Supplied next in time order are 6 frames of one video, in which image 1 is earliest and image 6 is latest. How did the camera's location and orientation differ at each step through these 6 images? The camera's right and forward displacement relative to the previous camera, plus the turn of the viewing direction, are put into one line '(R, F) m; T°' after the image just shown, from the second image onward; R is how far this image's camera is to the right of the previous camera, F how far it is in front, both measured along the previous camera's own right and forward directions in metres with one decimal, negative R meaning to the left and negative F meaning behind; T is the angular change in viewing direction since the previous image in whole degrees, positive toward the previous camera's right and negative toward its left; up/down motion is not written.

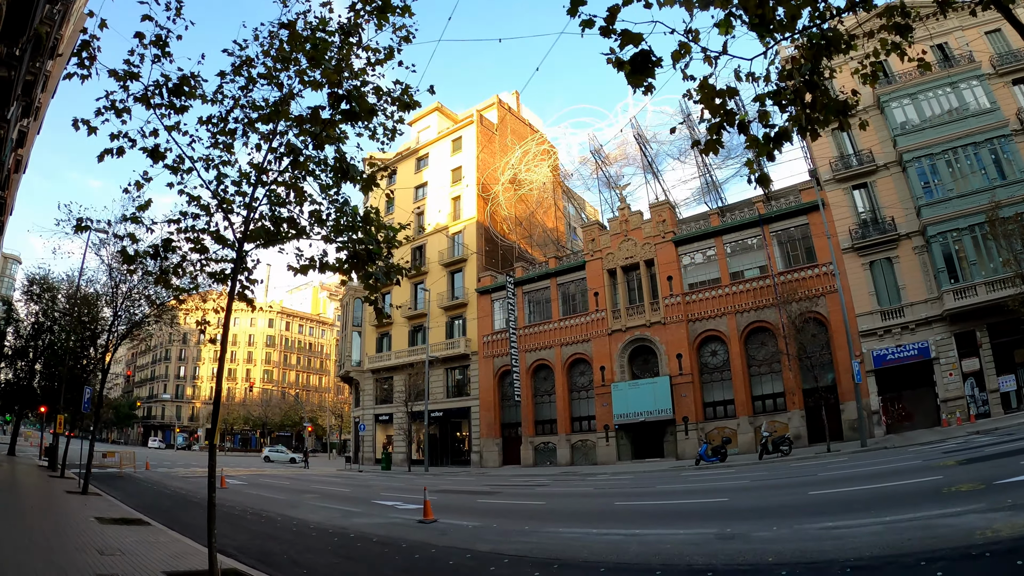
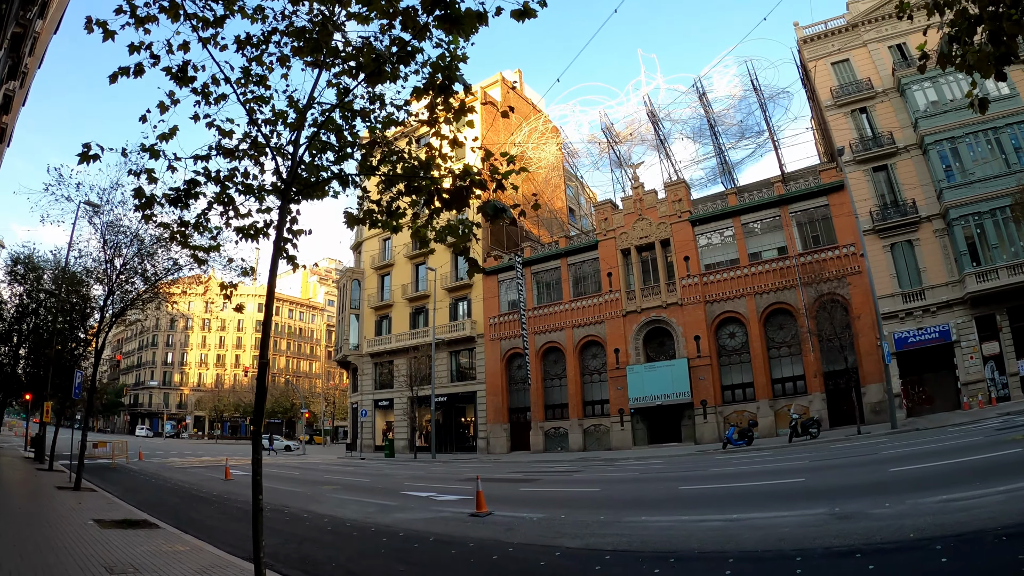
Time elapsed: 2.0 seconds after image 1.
(-1.3, +1.3) m; +1°
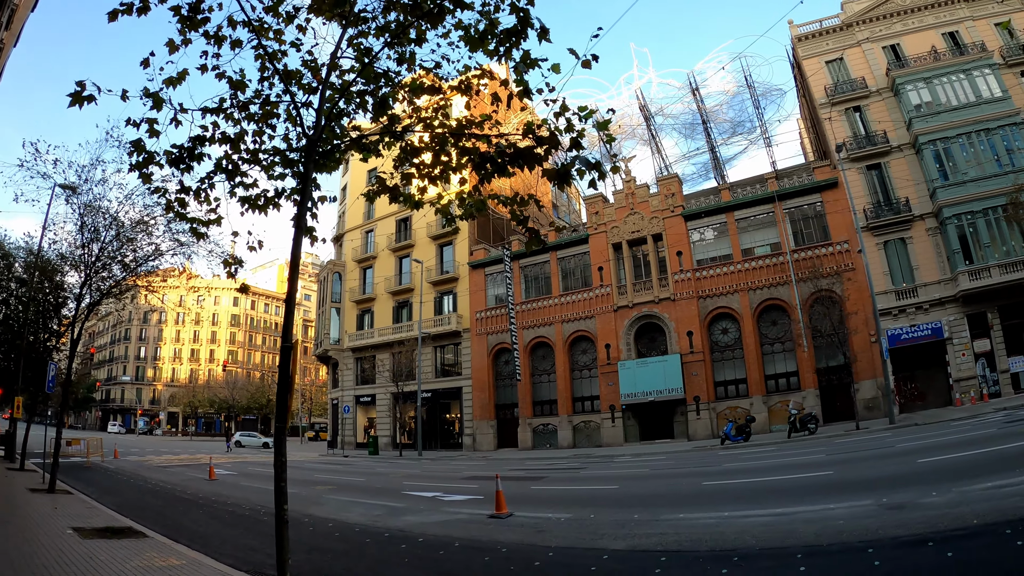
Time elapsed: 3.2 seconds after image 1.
(-0.7, +0.7) m; +2°
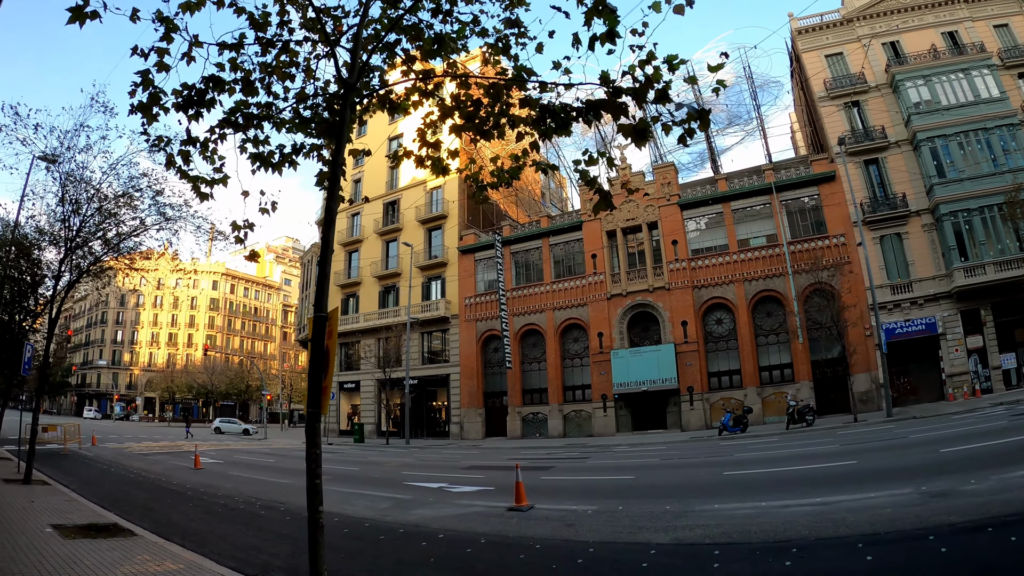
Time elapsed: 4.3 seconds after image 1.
(-0.6, +0.6) m; +2°
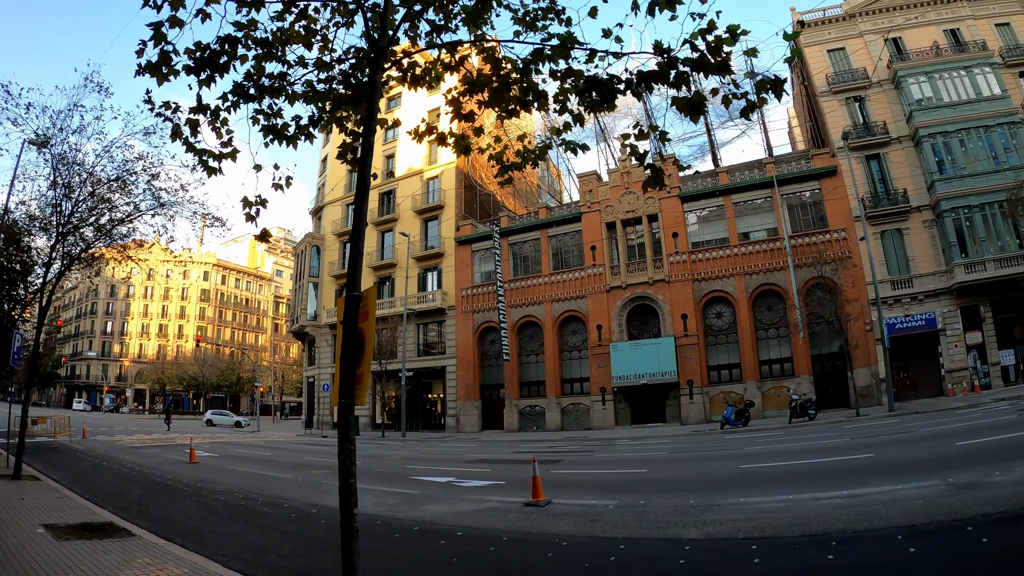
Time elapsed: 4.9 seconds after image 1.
(-0.4, +0.4) m; +1°
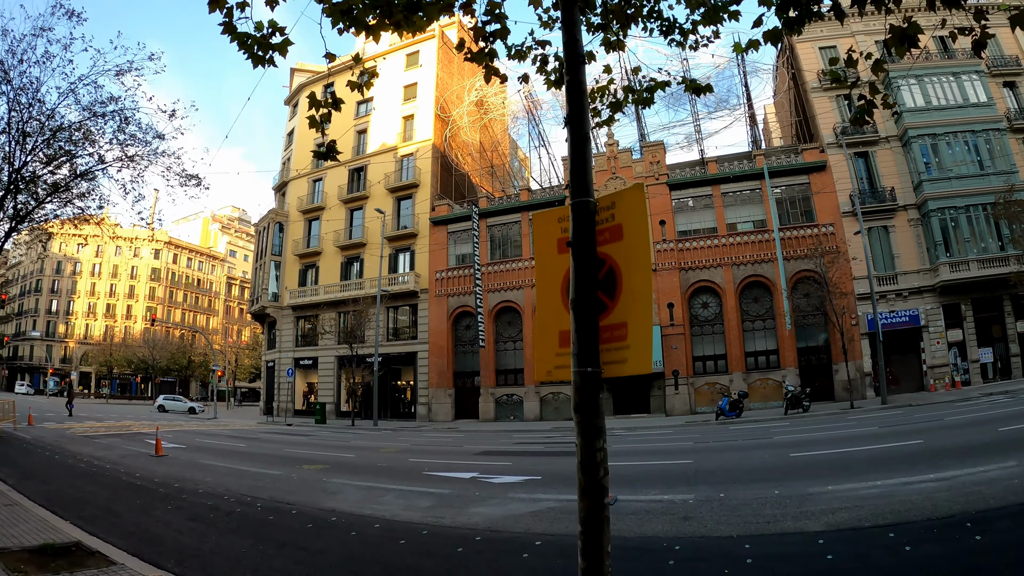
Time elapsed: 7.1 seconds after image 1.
(-1.4, +1.2) m; +5°
